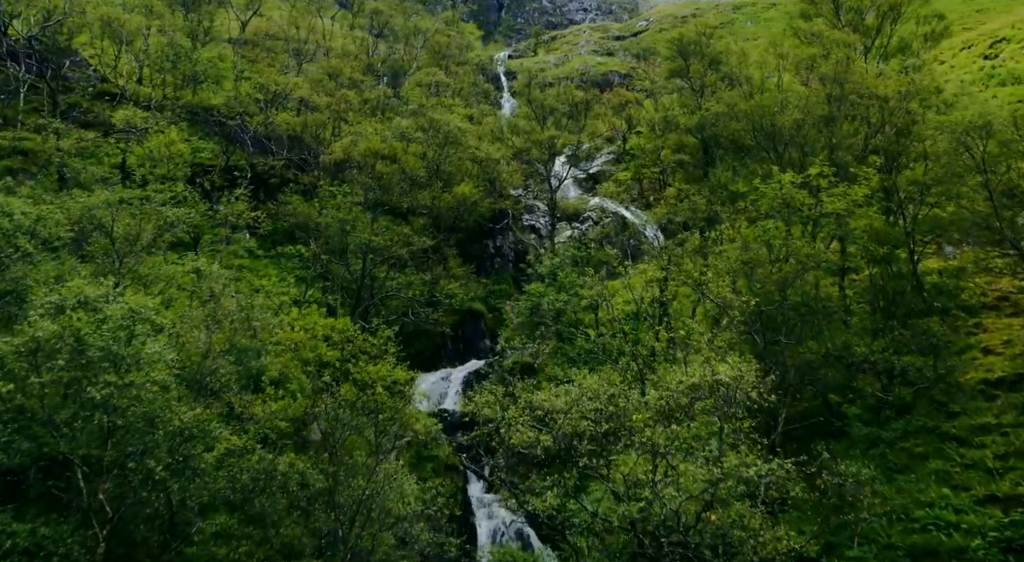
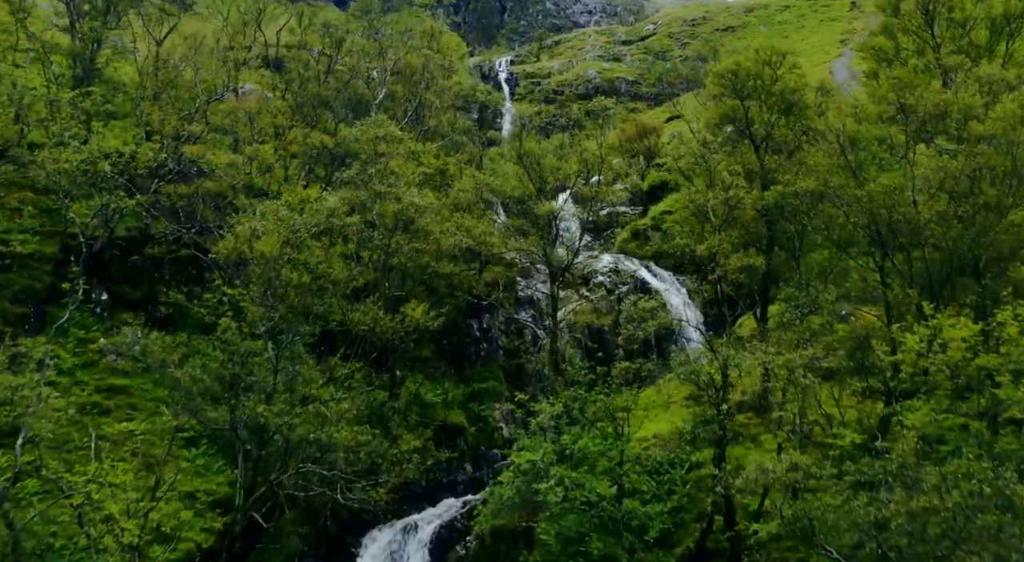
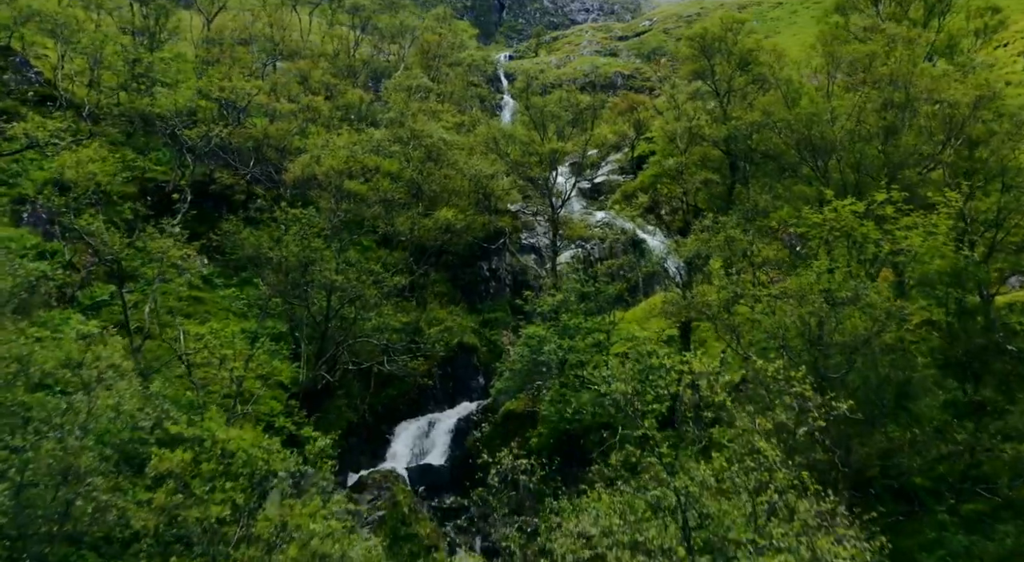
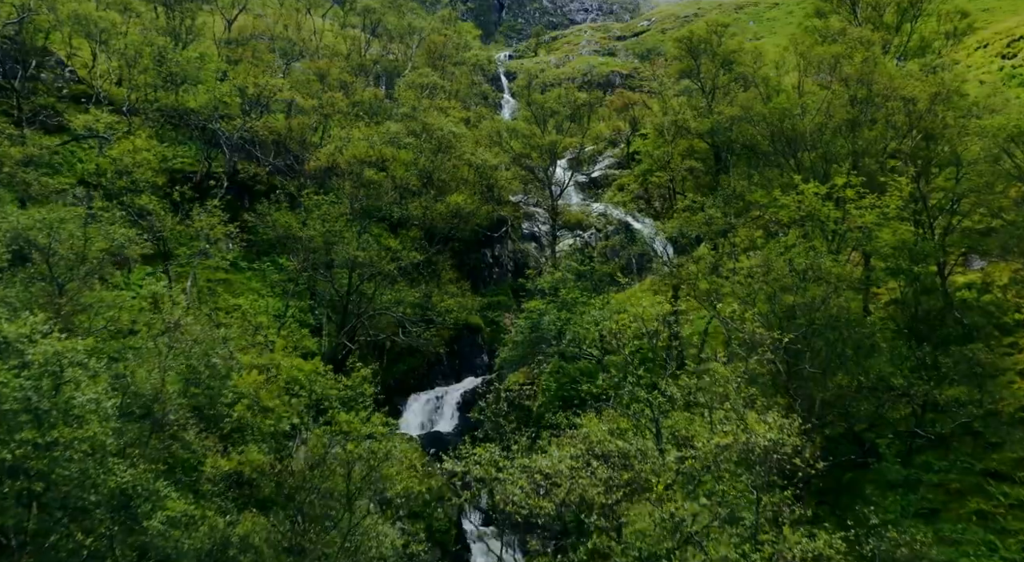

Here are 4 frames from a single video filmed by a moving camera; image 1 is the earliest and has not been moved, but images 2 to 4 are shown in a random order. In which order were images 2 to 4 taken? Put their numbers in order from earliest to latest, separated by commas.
4, 3, 2
